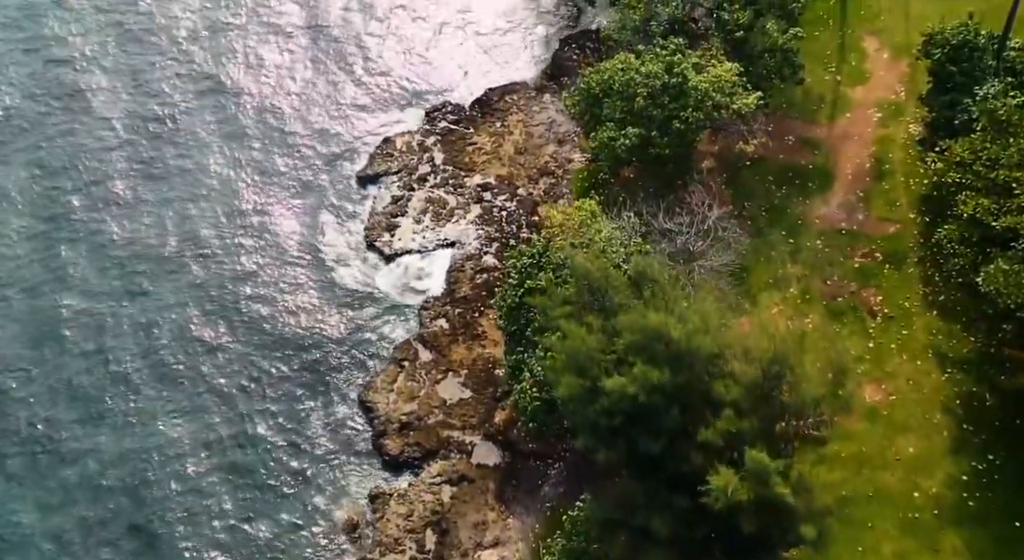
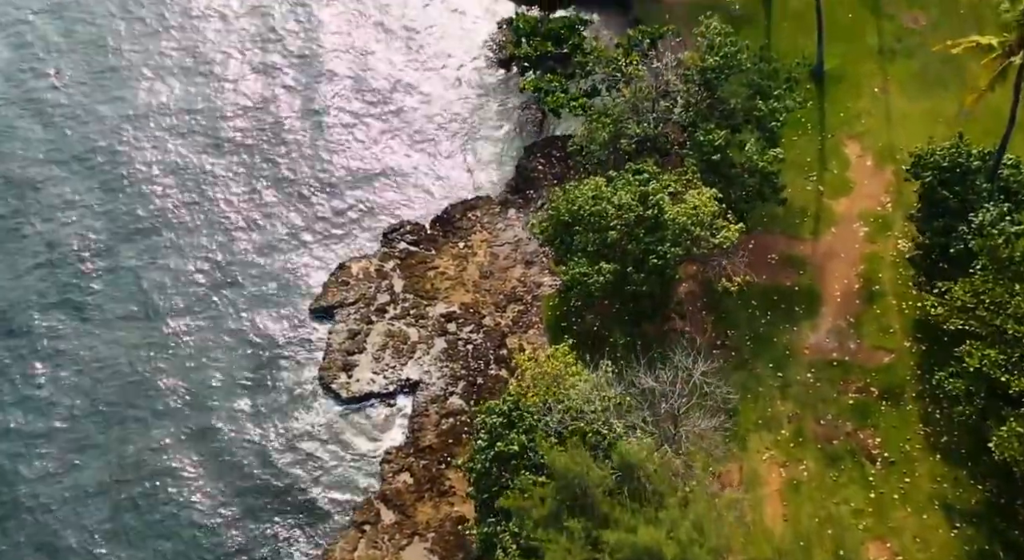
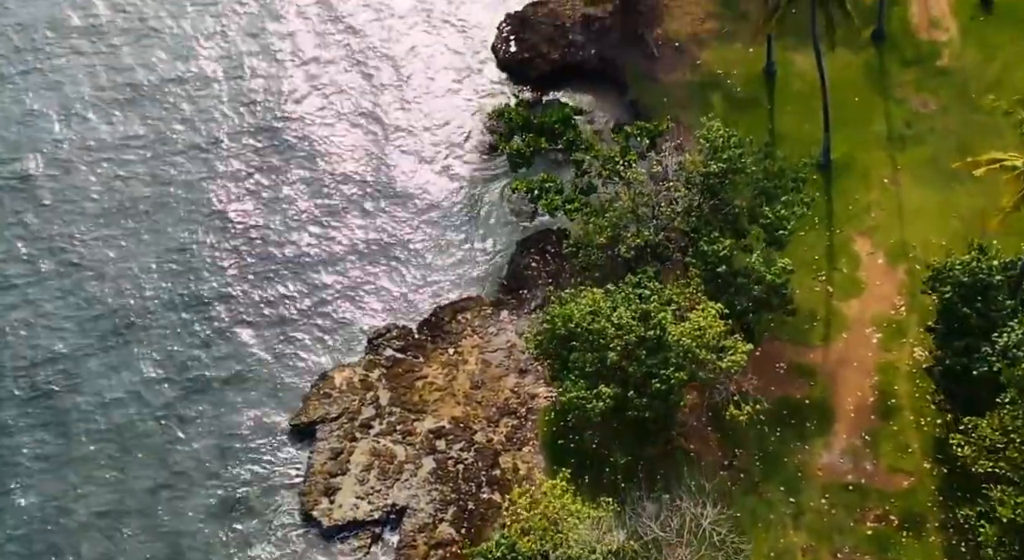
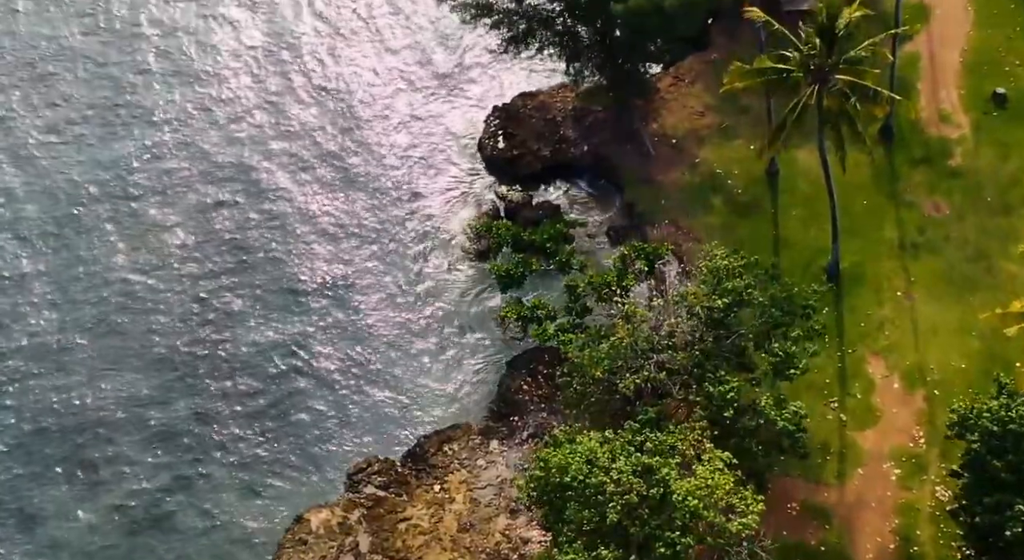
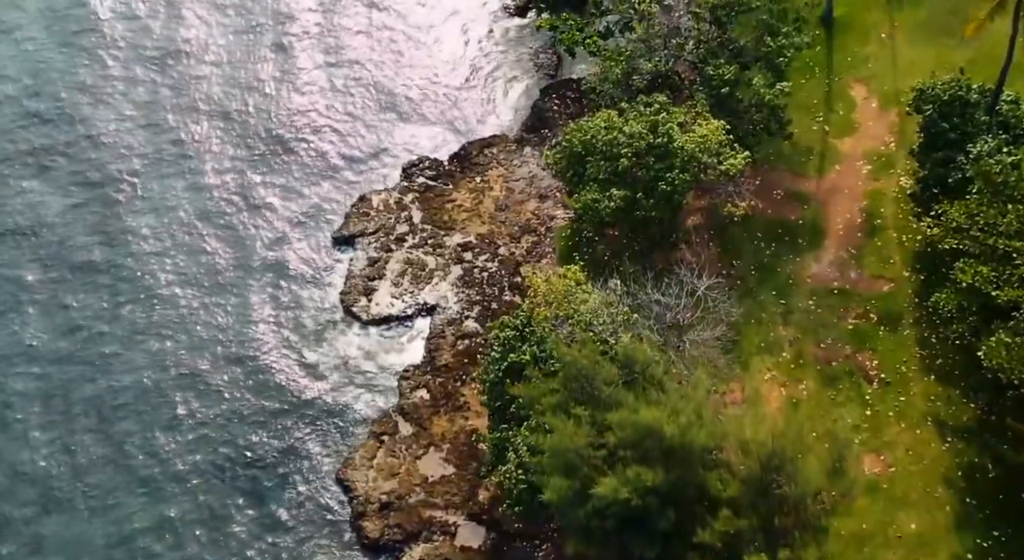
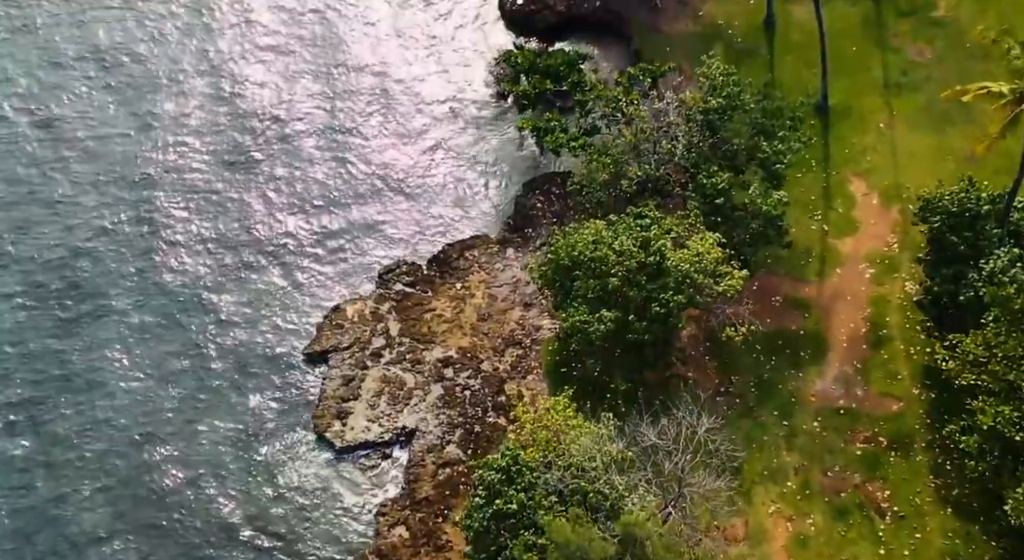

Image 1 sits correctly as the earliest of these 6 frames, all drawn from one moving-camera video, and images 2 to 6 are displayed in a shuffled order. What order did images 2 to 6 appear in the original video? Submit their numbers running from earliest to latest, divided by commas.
5, 2, 6, 3, 4
